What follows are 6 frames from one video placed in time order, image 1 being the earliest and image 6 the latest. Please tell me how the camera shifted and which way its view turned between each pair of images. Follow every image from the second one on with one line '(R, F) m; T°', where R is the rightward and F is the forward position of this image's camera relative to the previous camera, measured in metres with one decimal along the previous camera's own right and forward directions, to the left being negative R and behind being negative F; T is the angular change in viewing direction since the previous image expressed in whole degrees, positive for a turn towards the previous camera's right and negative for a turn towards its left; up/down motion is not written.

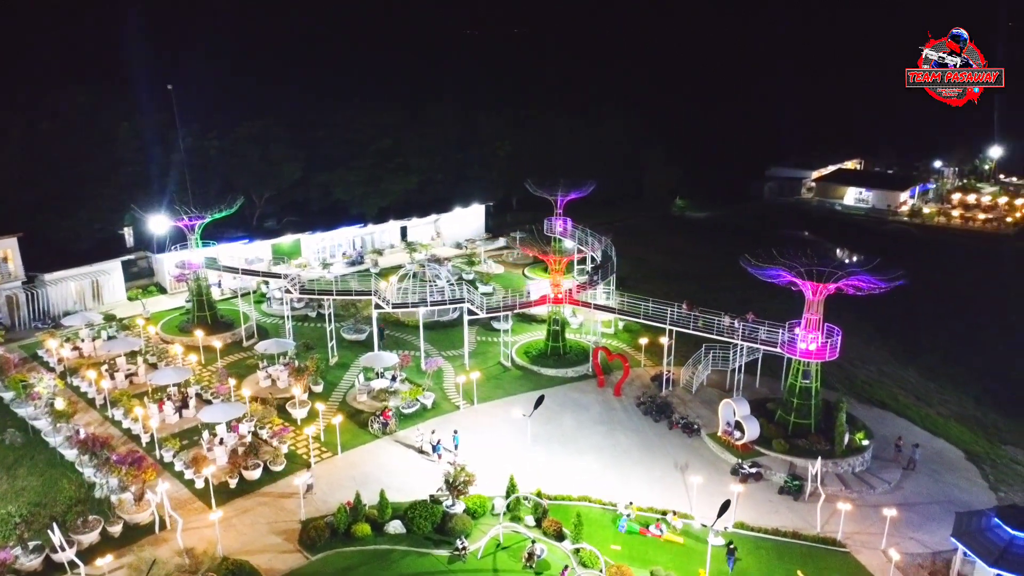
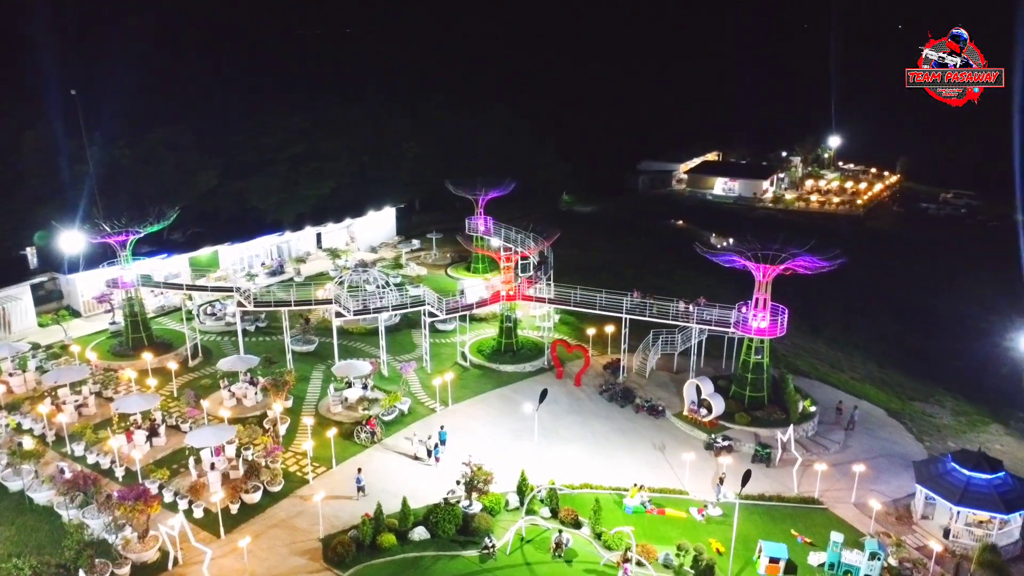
(-3.7, +0.3) m; +9°
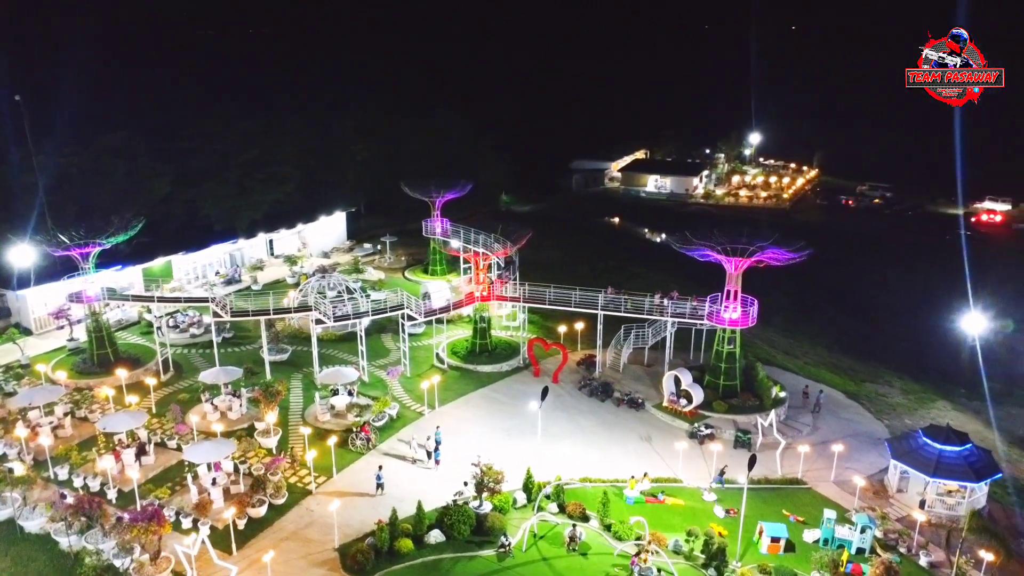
(-2.1, -0.1) m; +5°
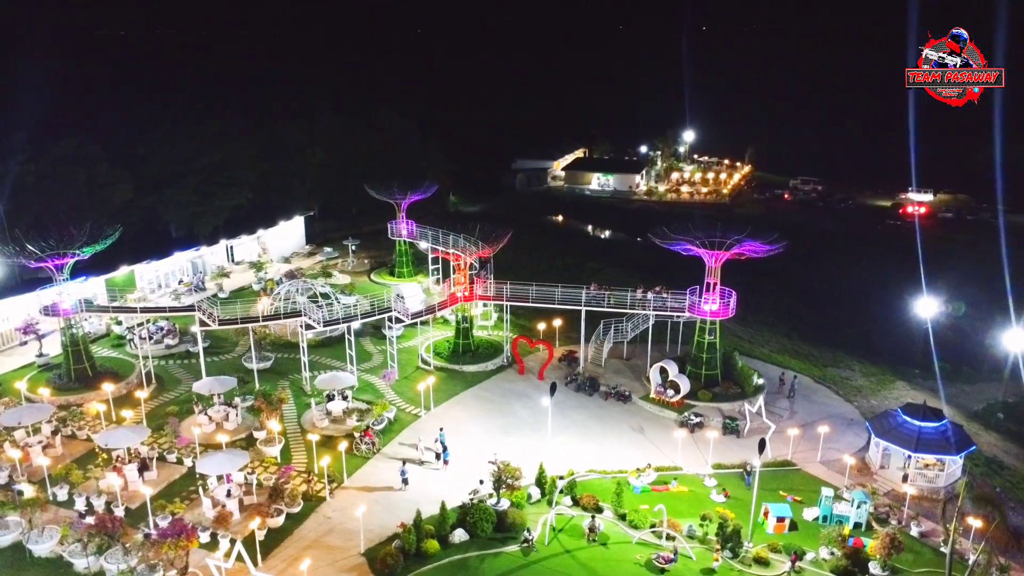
(-2.1, -0.2) m; +5°
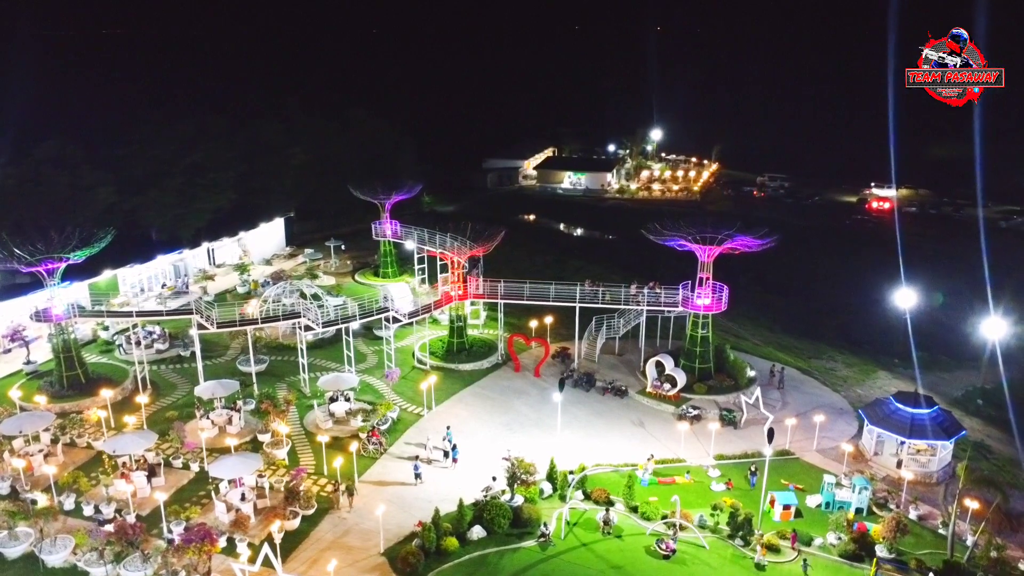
(-1.2, -0.1) m; +2°
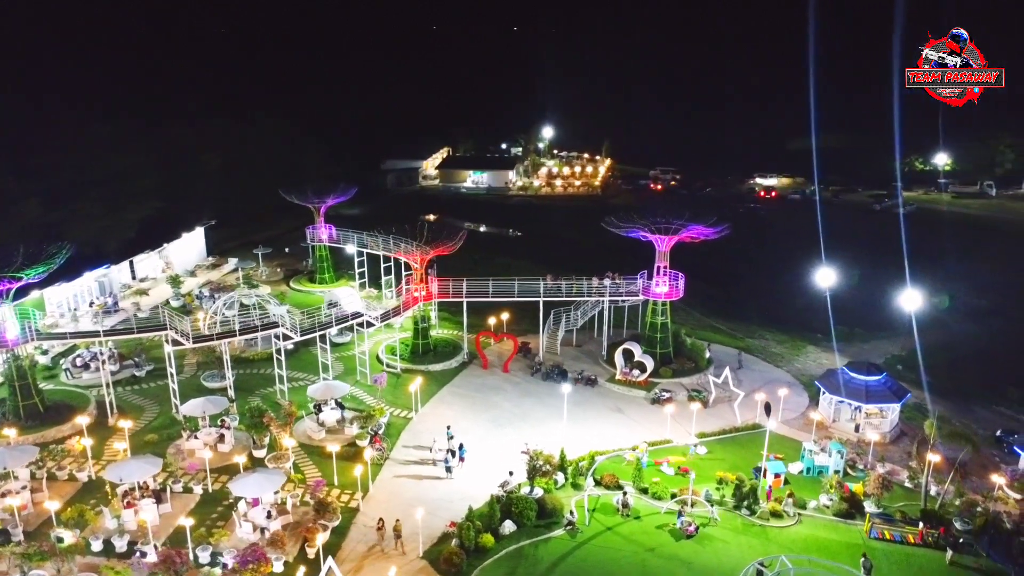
(-3.5, -0.2) m; +8°
